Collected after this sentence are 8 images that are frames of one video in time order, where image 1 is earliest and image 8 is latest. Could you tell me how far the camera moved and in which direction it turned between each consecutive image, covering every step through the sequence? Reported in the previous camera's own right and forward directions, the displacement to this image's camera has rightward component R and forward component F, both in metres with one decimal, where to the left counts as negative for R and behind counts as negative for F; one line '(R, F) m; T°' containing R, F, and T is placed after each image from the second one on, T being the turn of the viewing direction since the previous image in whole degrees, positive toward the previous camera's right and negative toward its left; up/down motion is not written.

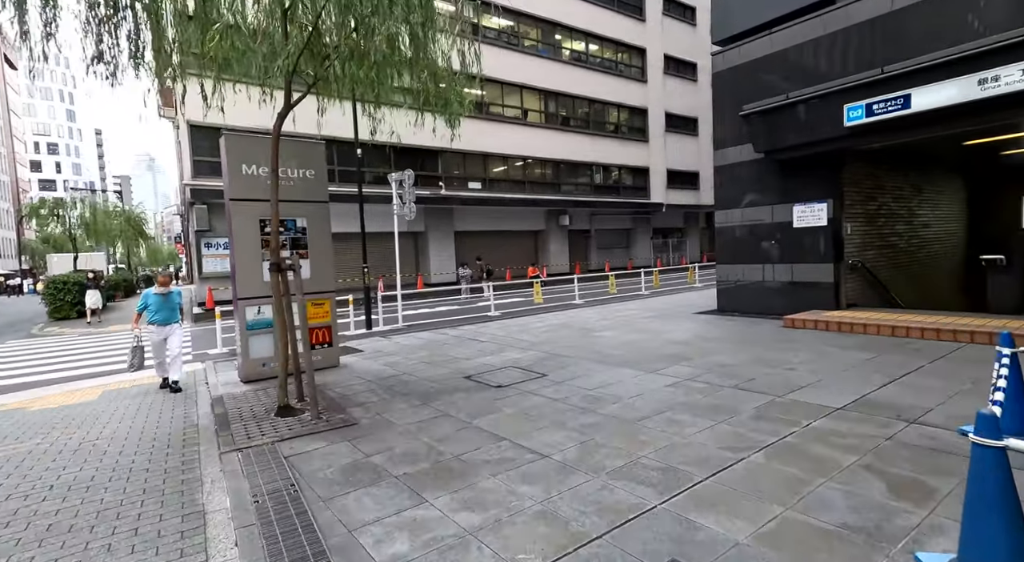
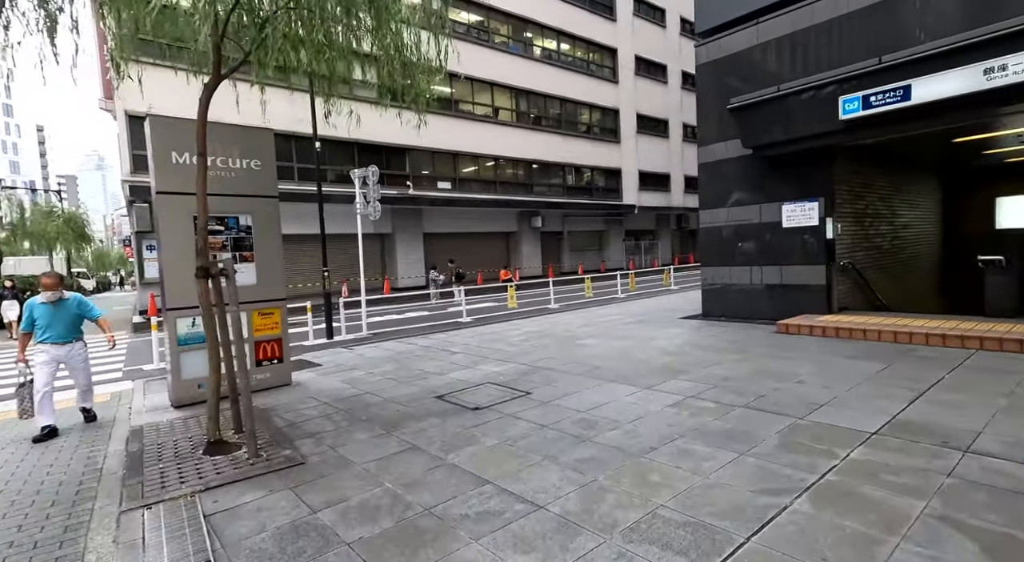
(-0.1, +0.9) m; +3°
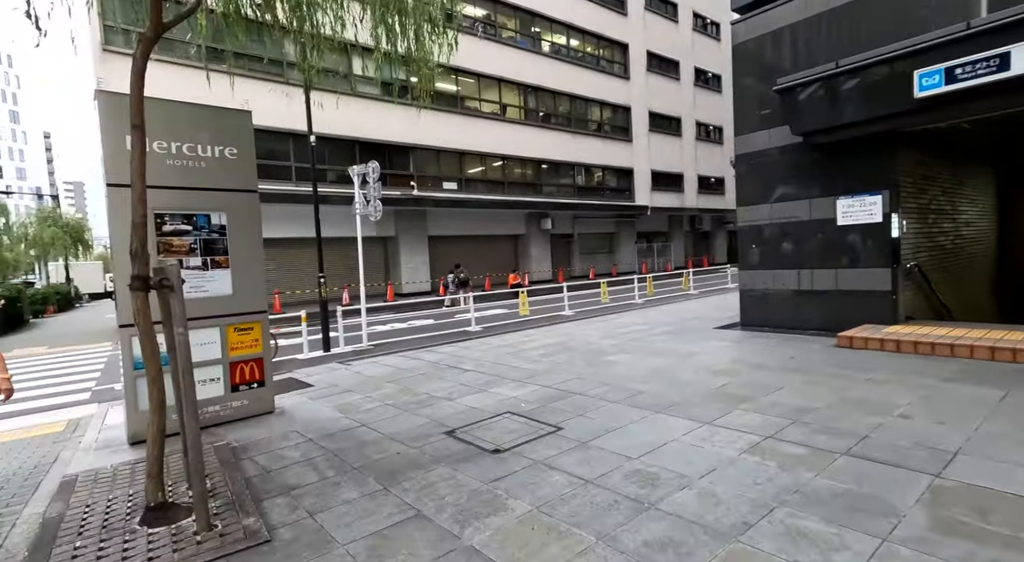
(-0.2, +1.2) m; 0°
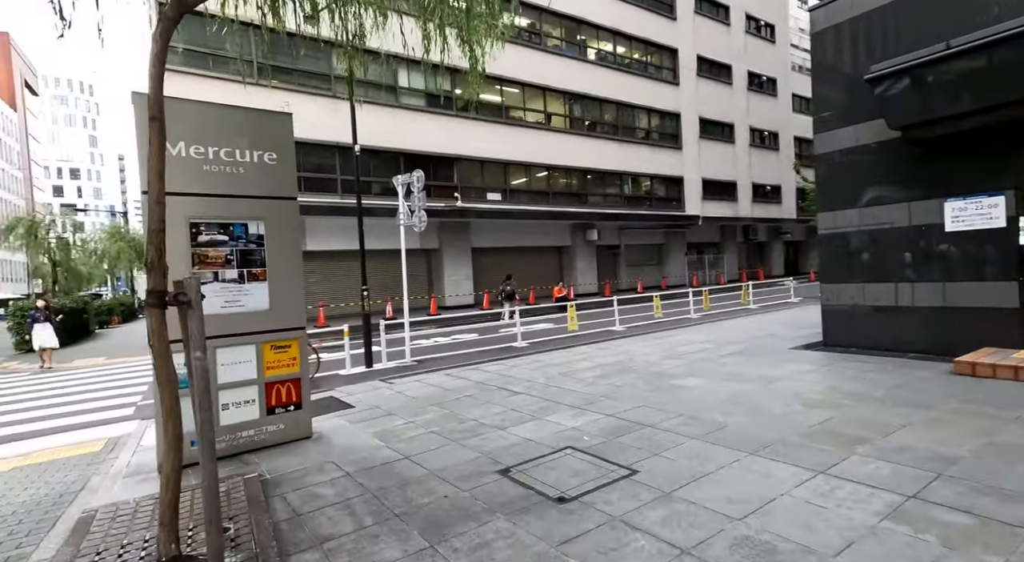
(-0.2, +0.7) m; -4°
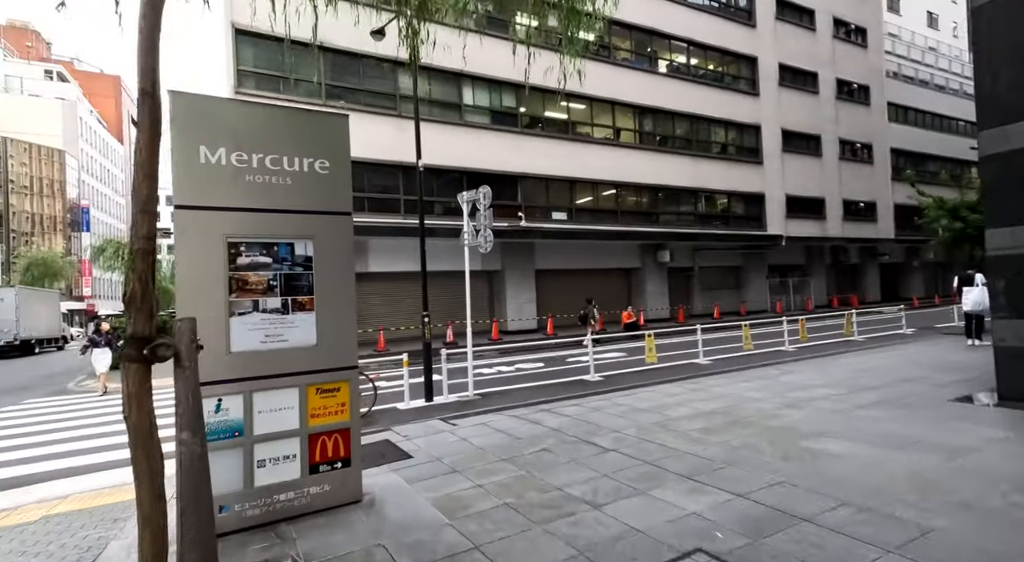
(-0.4, +1.2) m; -6°
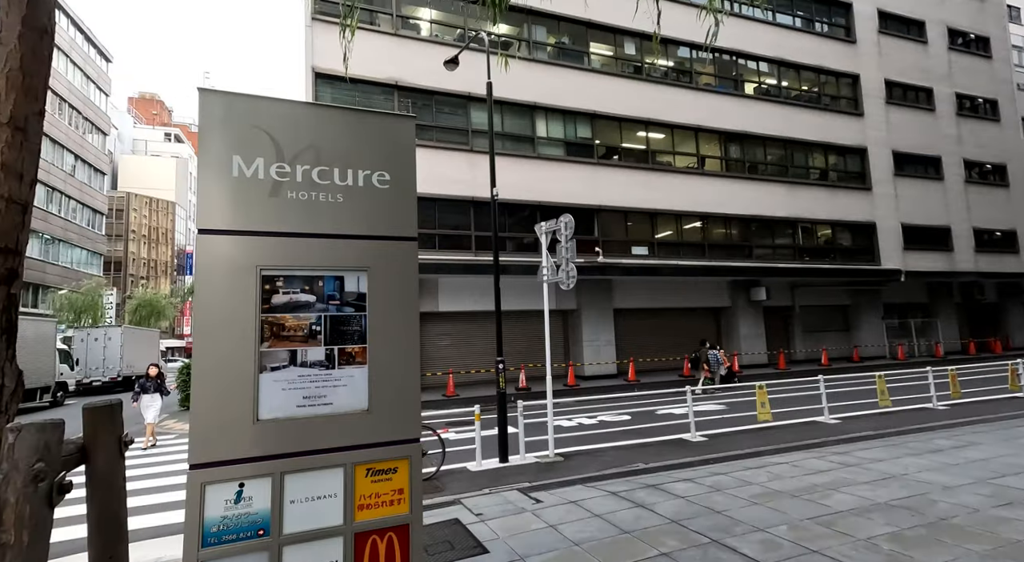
(-0.4, +1.4) m; -7°
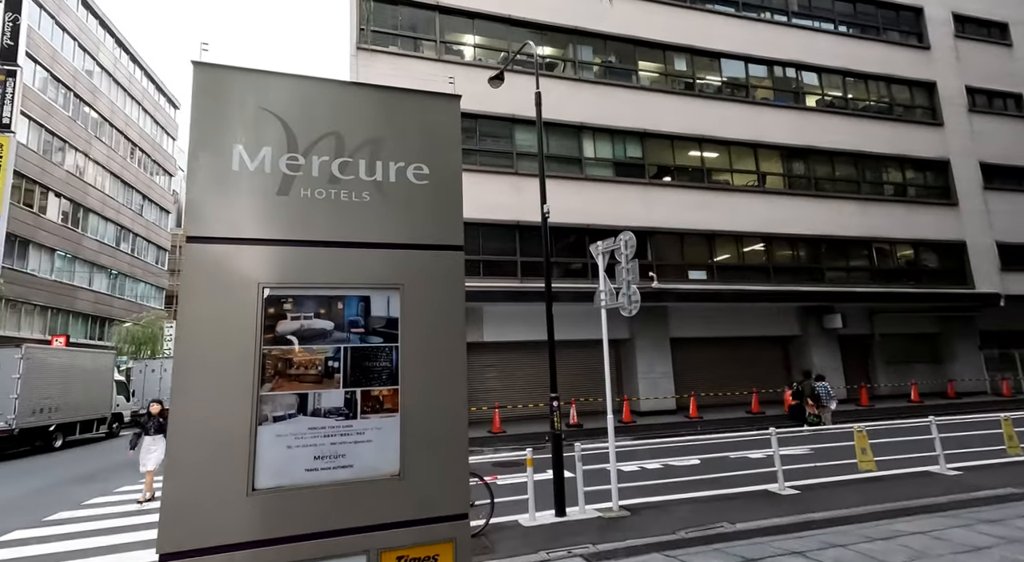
(-0.2, +1.1) m; -4°
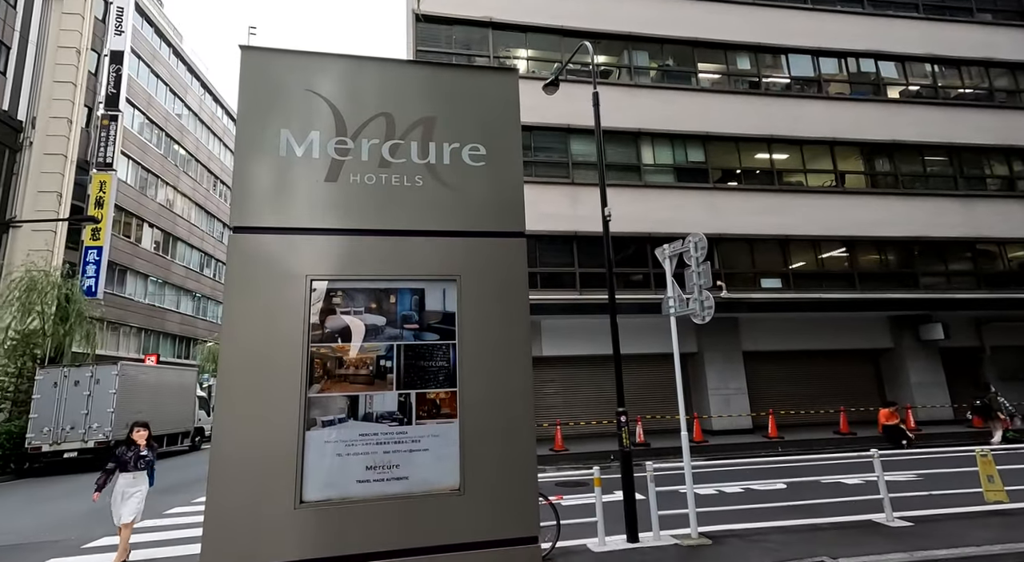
(-0.1, +0.4) m; -6°
